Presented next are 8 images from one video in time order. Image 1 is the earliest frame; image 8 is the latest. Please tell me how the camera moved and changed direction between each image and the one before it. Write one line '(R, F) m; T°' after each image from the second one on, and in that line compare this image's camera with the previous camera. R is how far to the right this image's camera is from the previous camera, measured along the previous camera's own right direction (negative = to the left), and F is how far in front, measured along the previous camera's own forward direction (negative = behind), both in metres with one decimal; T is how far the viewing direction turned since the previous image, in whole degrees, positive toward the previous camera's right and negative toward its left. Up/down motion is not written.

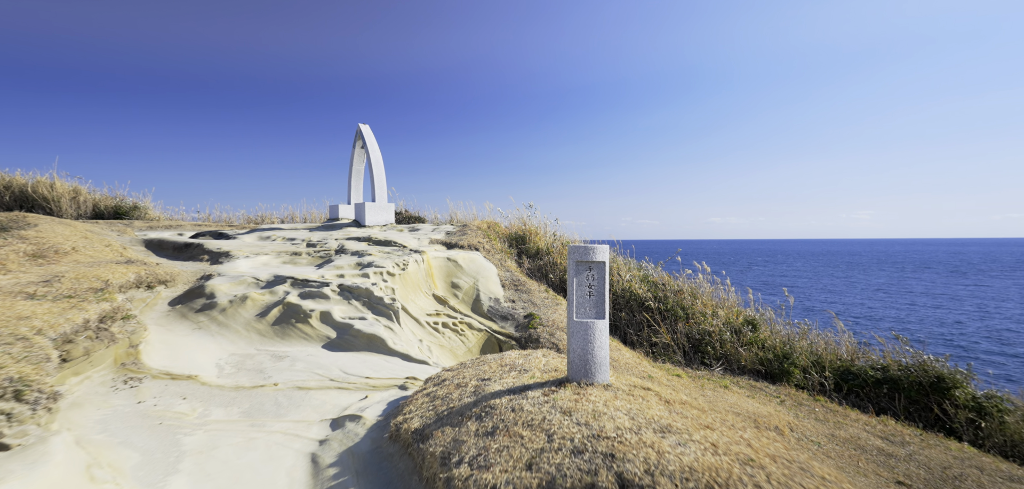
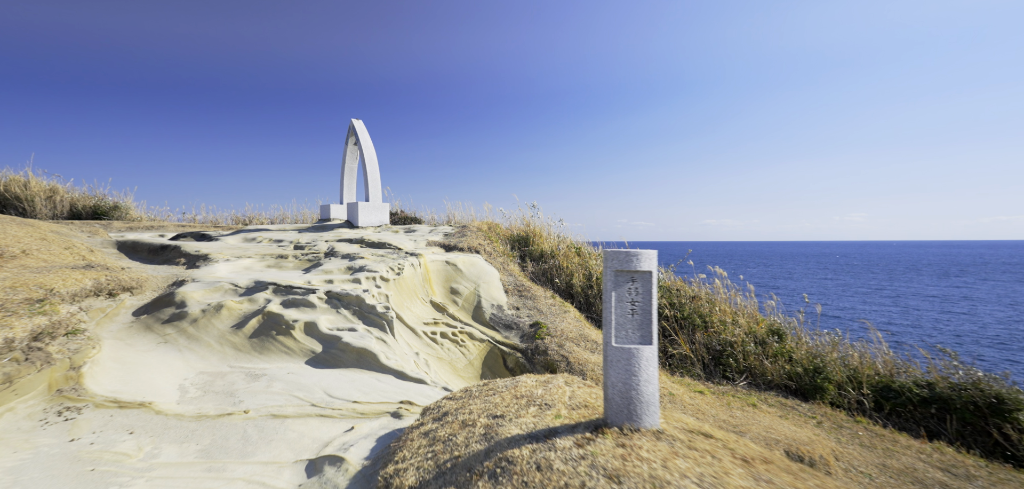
(-0.1, +0.4) m; +1°
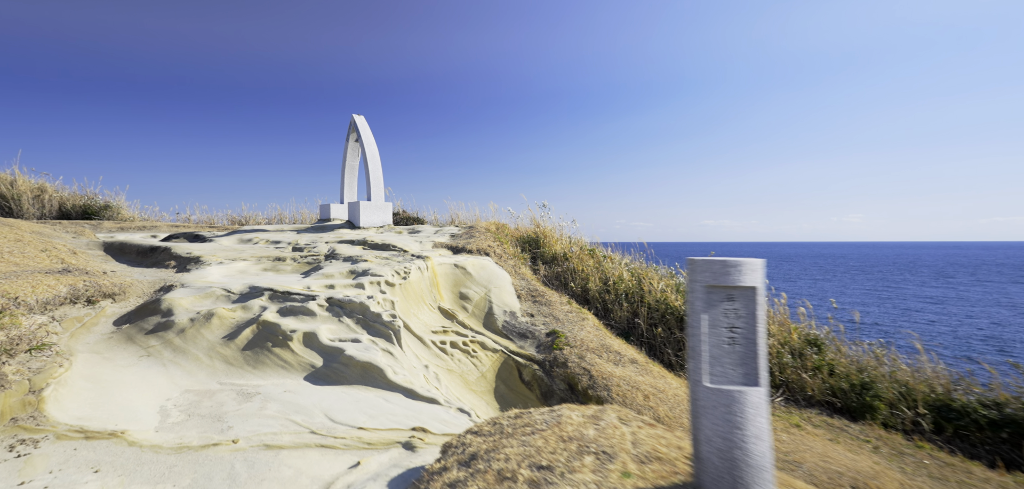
(-0.2, +0.4) m; 0°
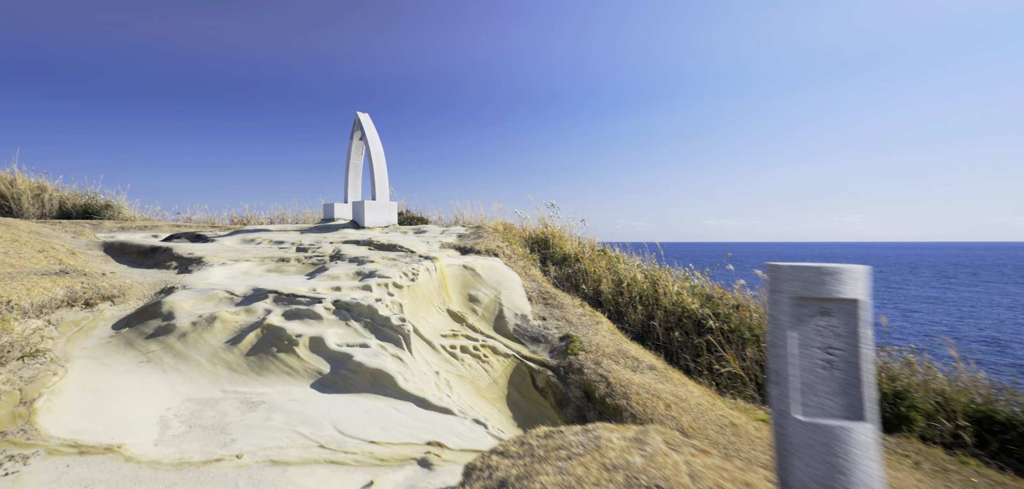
(-0.1, +0.2) m; 0°
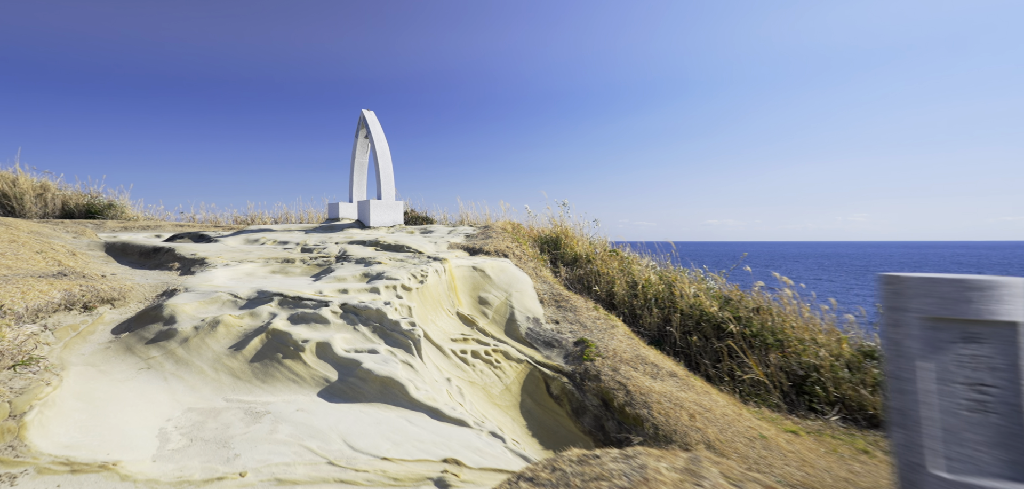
(-0.1, +0.2) m; 0°
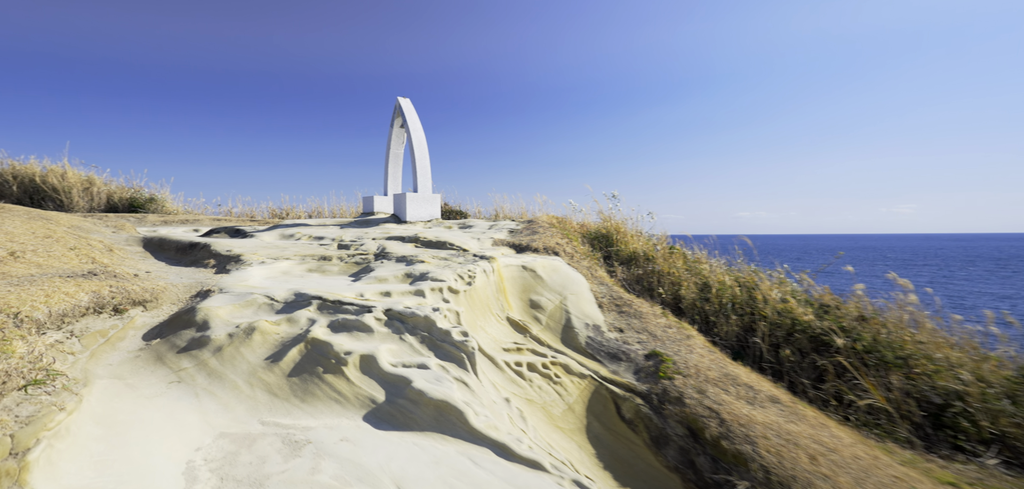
(-0.3, +0.5) m; -4°
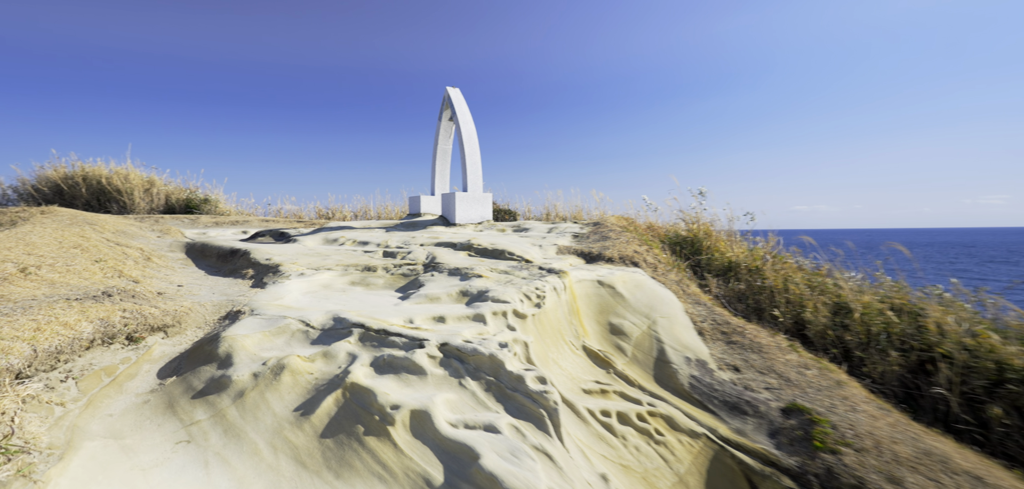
(-0.3, +0.8) m; -6°
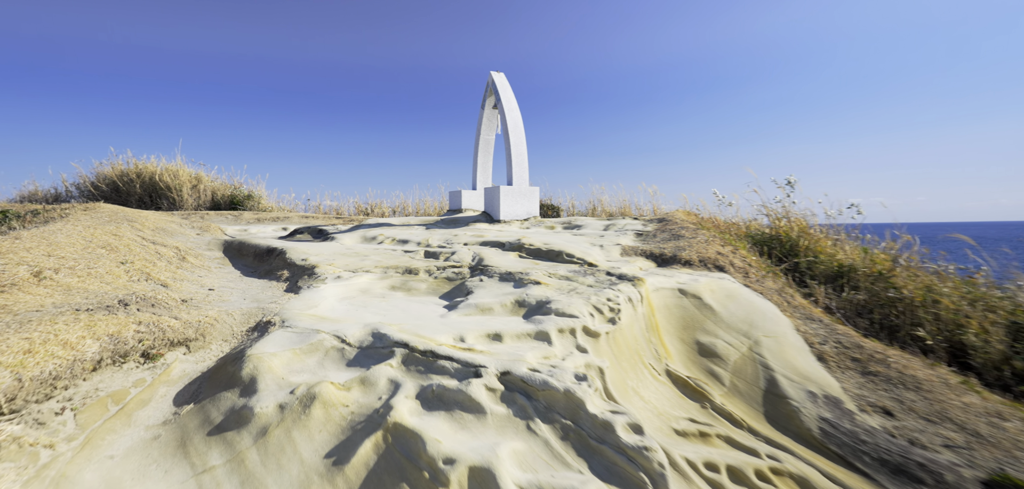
(-0.2, +0.5) m; -5°
